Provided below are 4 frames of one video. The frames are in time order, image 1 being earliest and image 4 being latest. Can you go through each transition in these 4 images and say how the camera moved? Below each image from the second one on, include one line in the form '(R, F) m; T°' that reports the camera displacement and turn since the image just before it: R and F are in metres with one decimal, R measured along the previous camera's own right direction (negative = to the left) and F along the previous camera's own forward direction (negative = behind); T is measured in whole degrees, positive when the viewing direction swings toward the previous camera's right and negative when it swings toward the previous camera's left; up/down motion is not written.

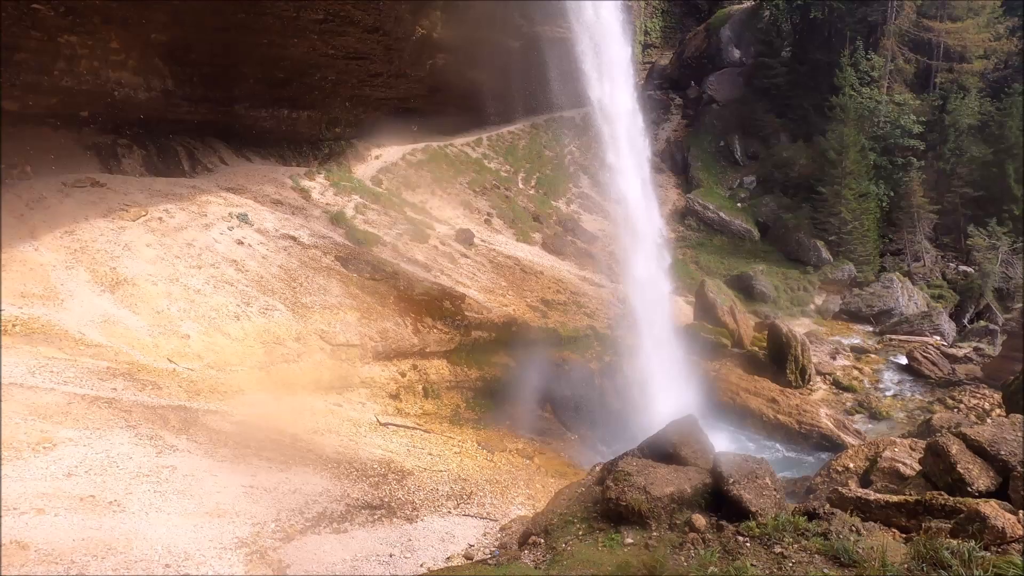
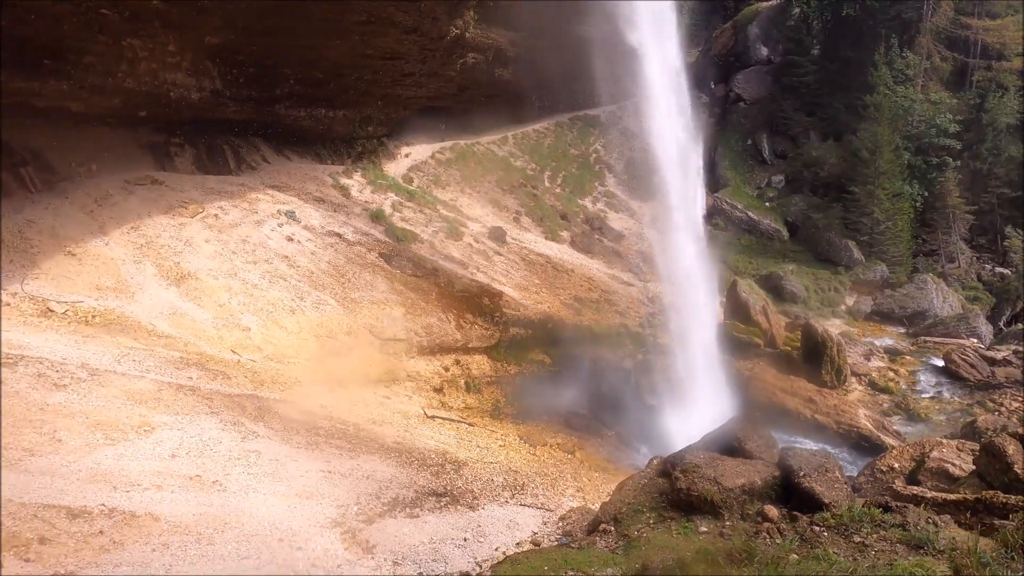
(-0.5, -0.2) m; -2°
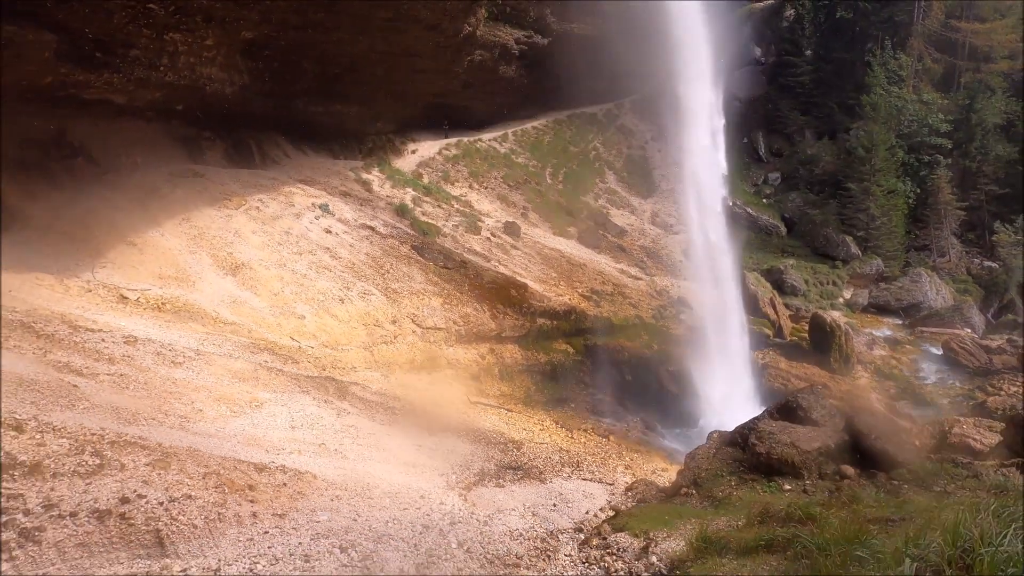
(-0.9, -0.4) m; +1°
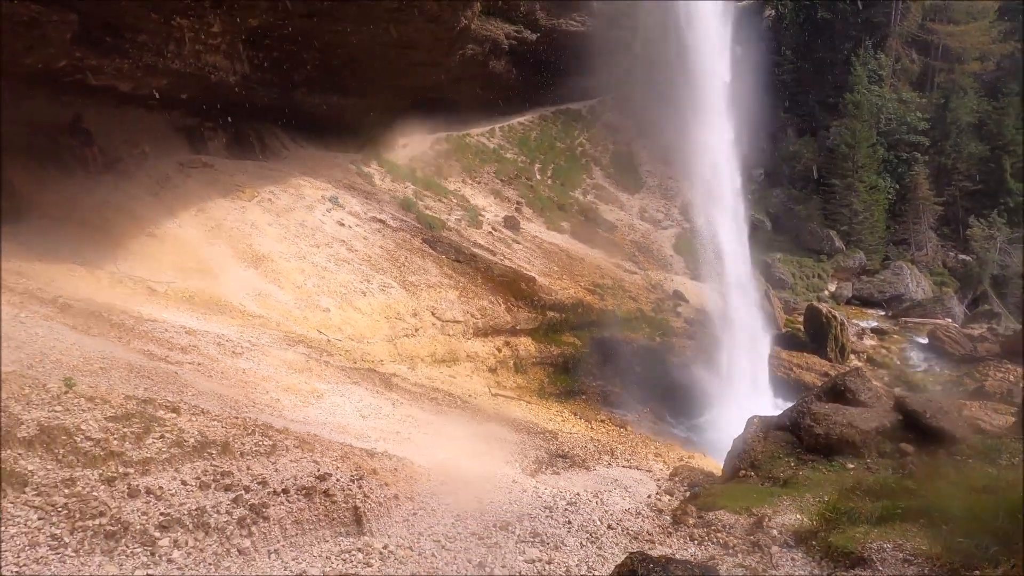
(-0.8, 0.0) m; +3°
